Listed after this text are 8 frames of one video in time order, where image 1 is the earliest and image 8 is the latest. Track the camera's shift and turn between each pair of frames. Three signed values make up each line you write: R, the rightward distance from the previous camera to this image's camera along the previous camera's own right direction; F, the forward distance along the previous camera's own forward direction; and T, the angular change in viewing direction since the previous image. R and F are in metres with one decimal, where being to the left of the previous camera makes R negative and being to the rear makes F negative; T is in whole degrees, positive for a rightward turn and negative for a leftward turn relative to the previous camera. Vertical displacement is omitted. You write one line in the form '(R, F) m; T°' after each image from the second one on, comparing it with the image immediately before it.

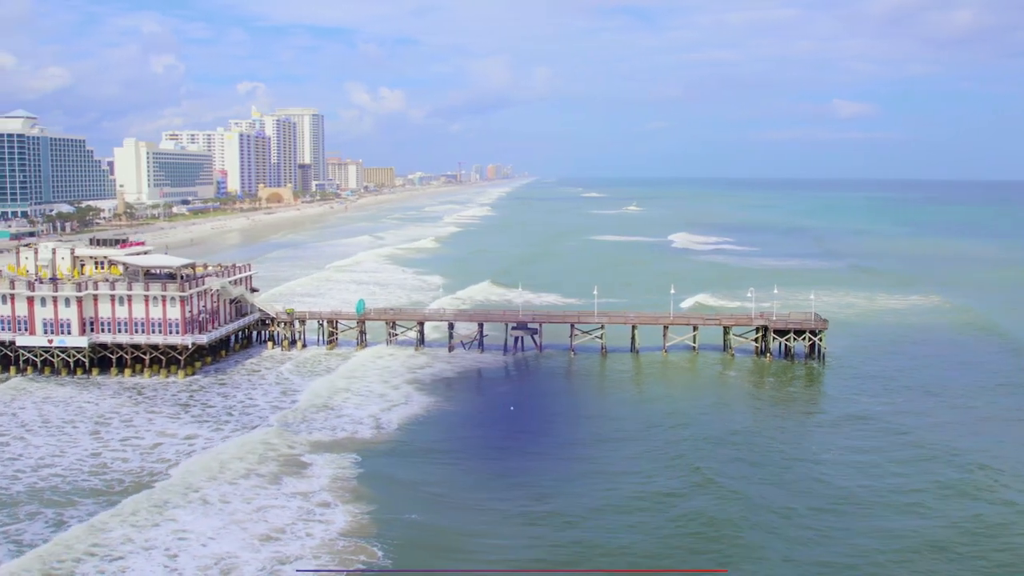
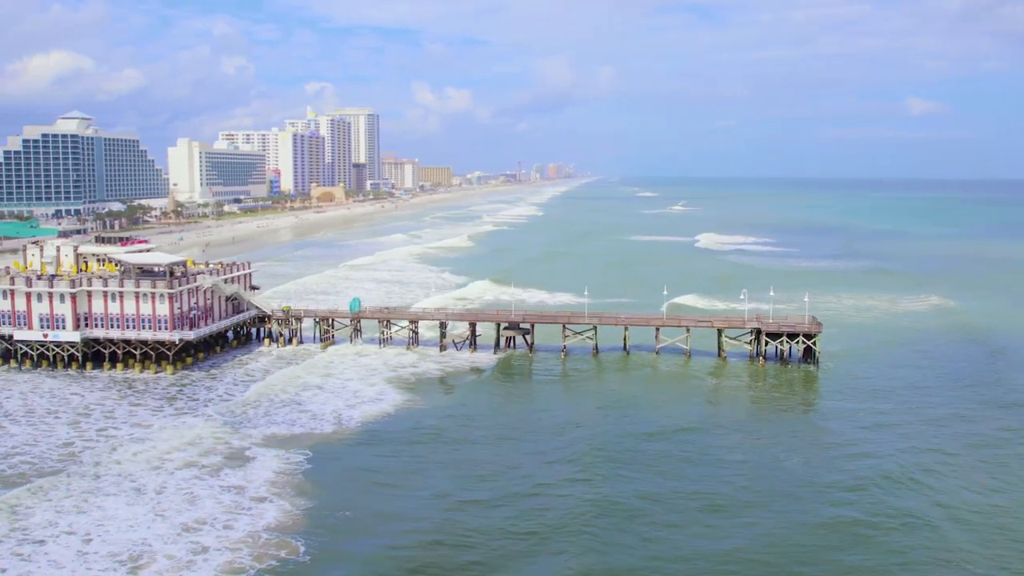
(+2.8, 0.0) m; -4°
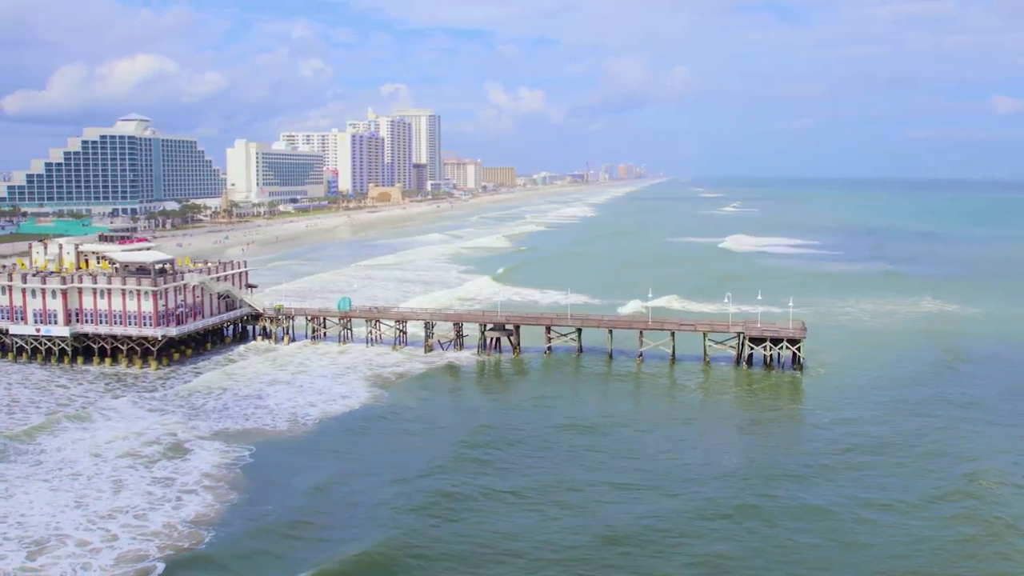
(+3.4, -0.1) m; -4°
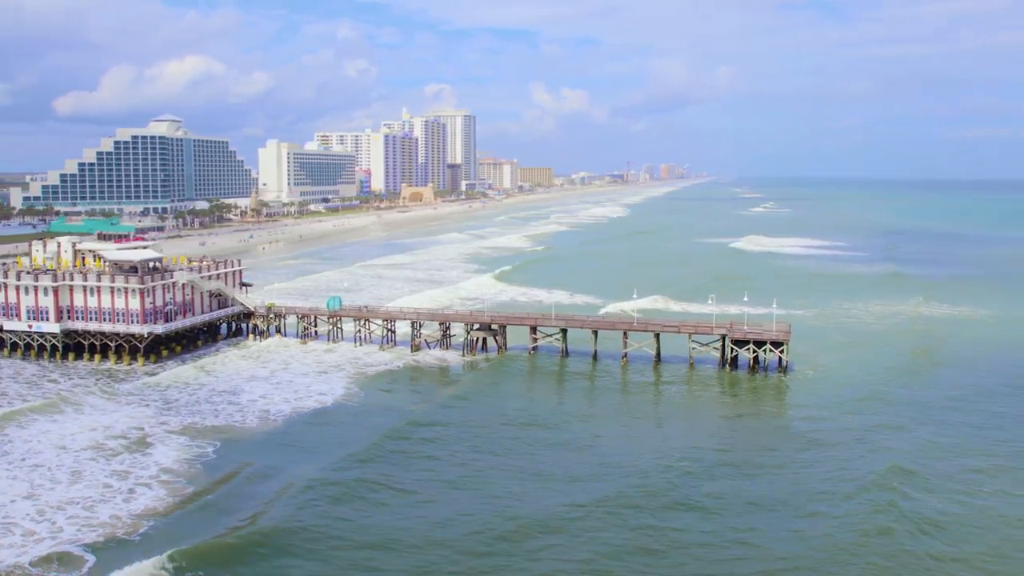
(+2.2, -0.1) m; -3°
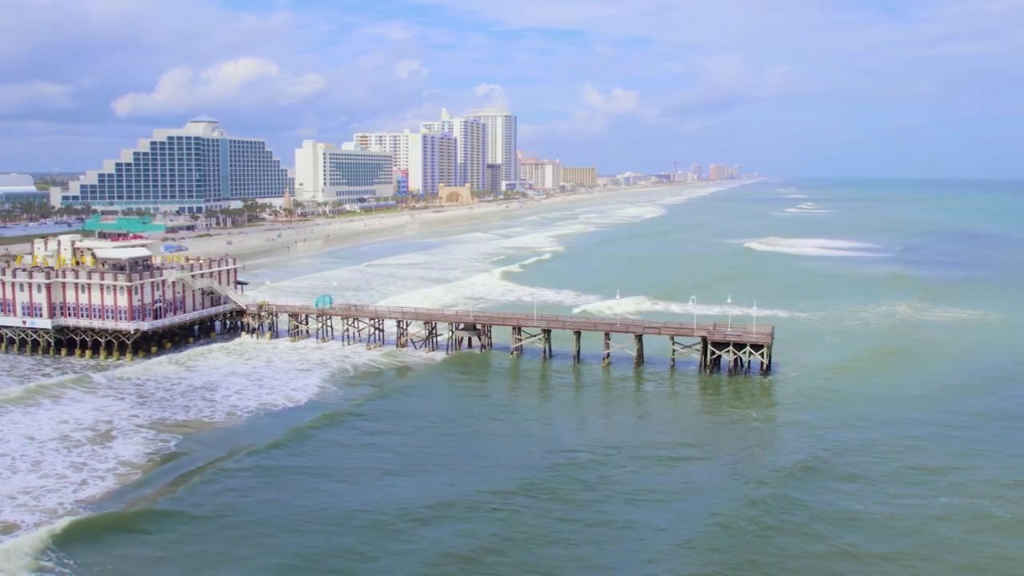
(+2.5, -0.2) m; -3°
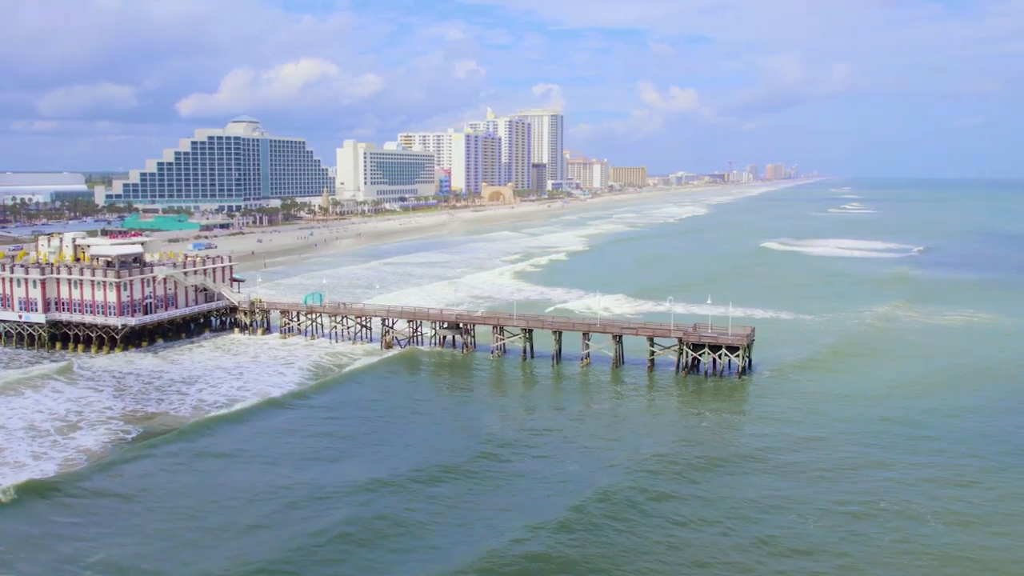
(+2.9, -0.2) m; -3°
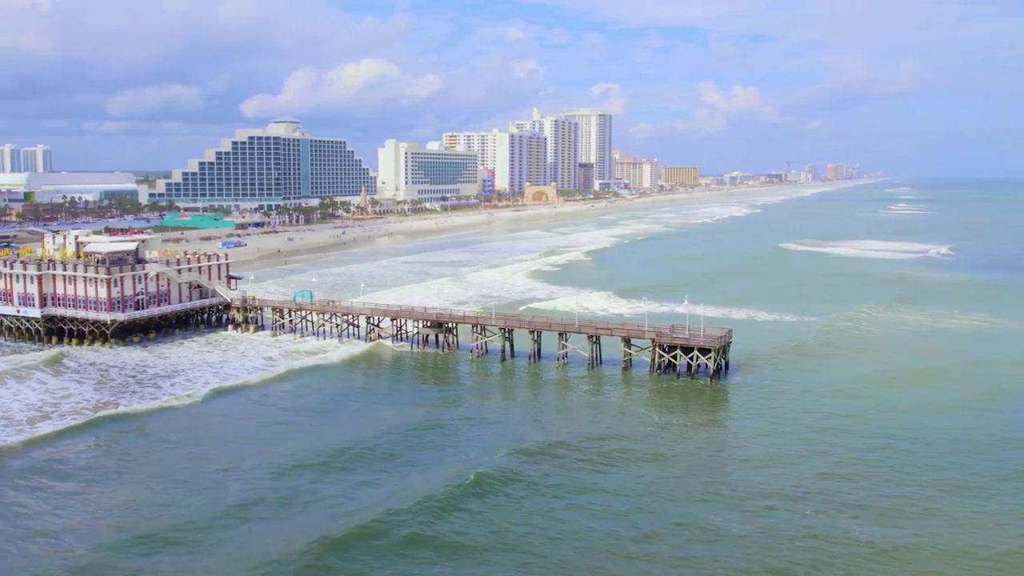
(+3.0, -0.3) m; -4°
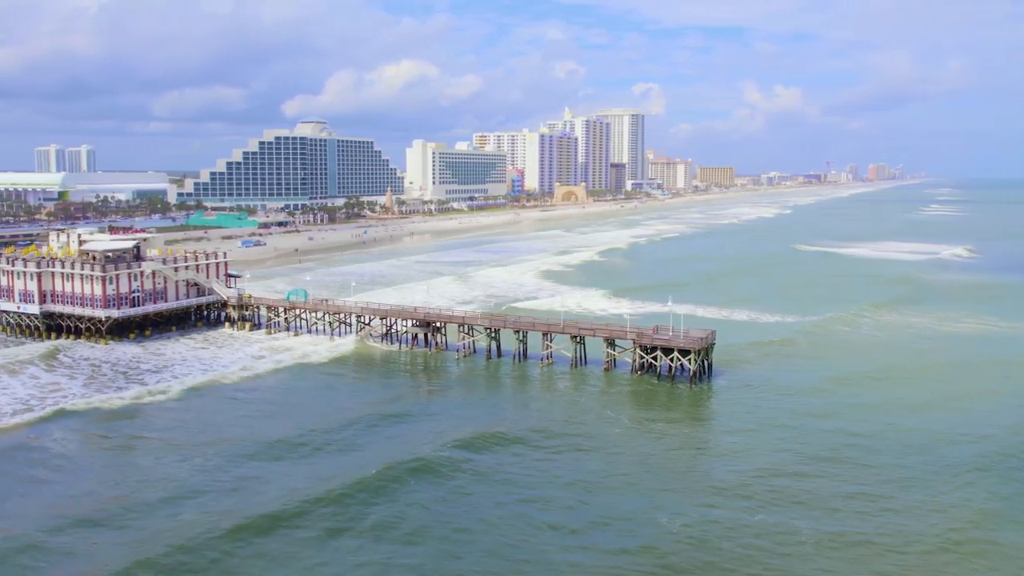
(+2.0, -0.2) m; -2°
